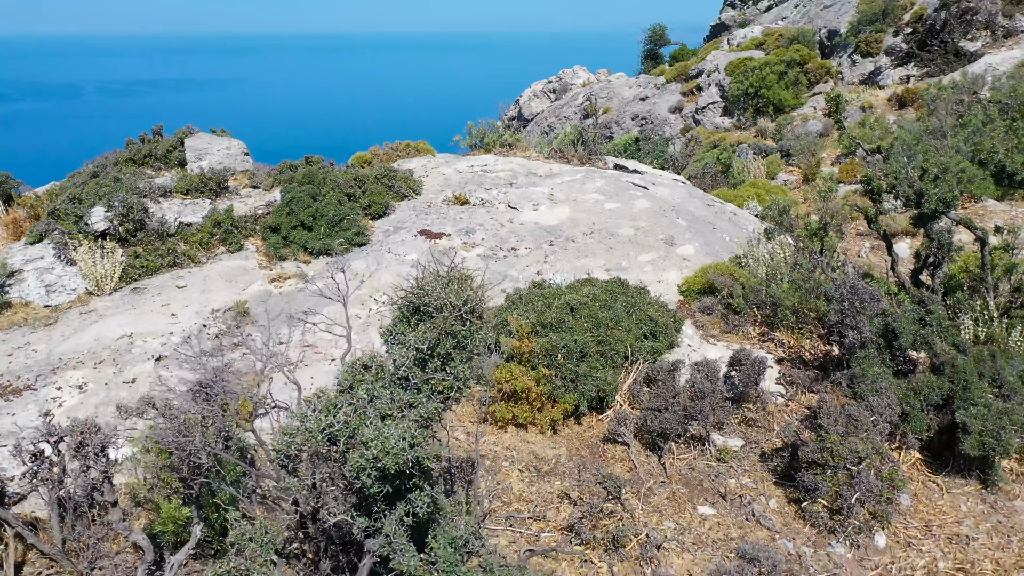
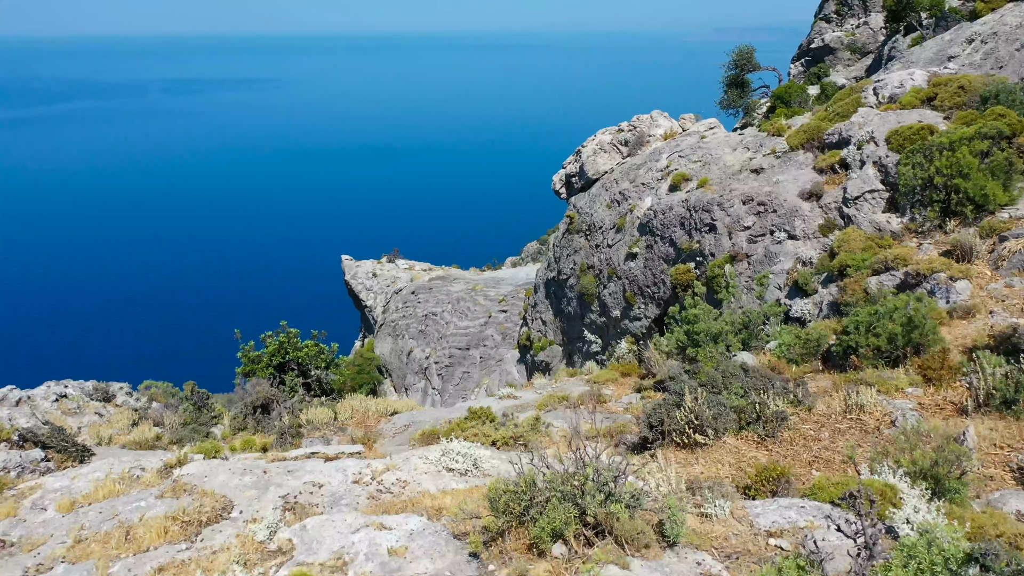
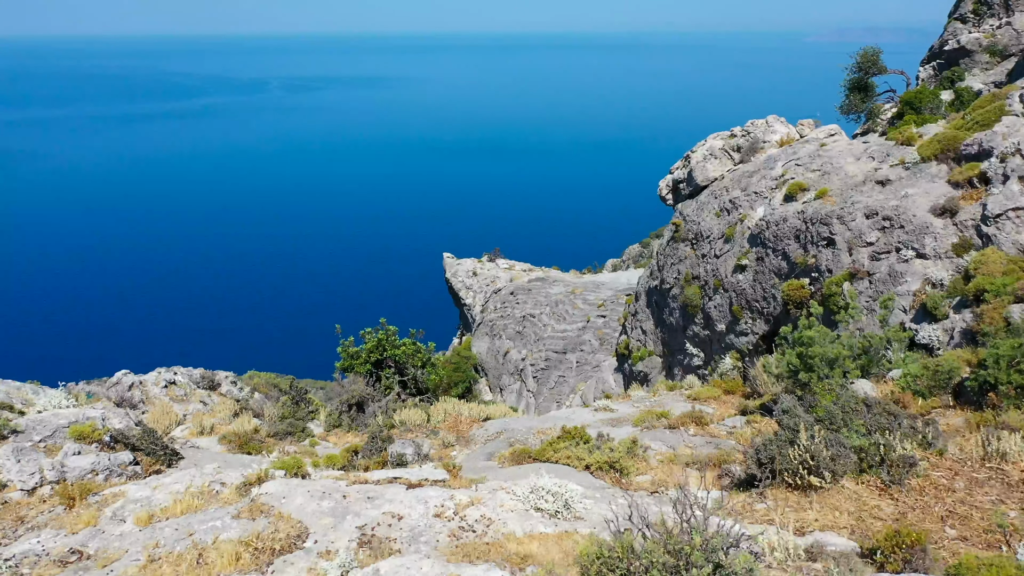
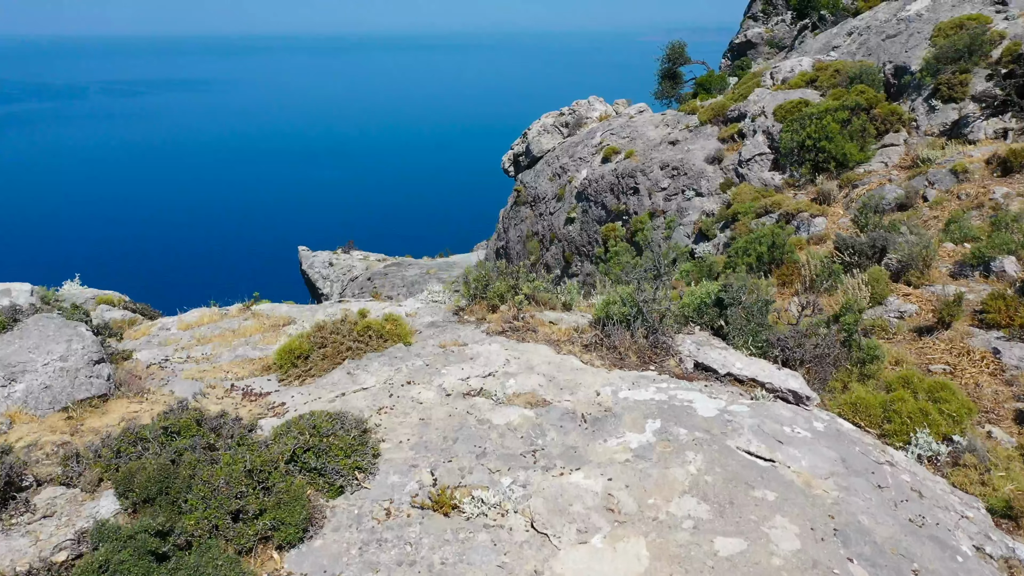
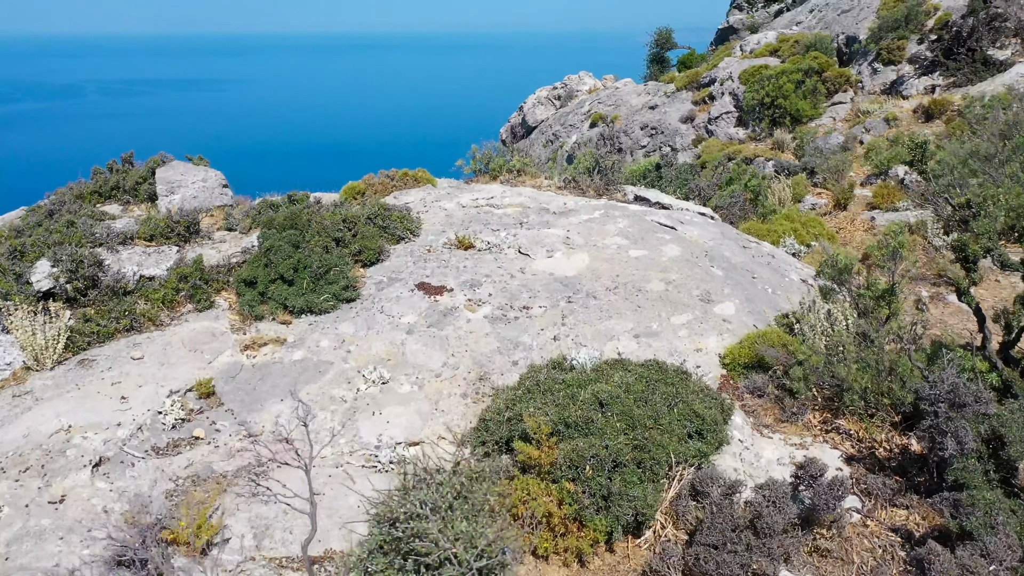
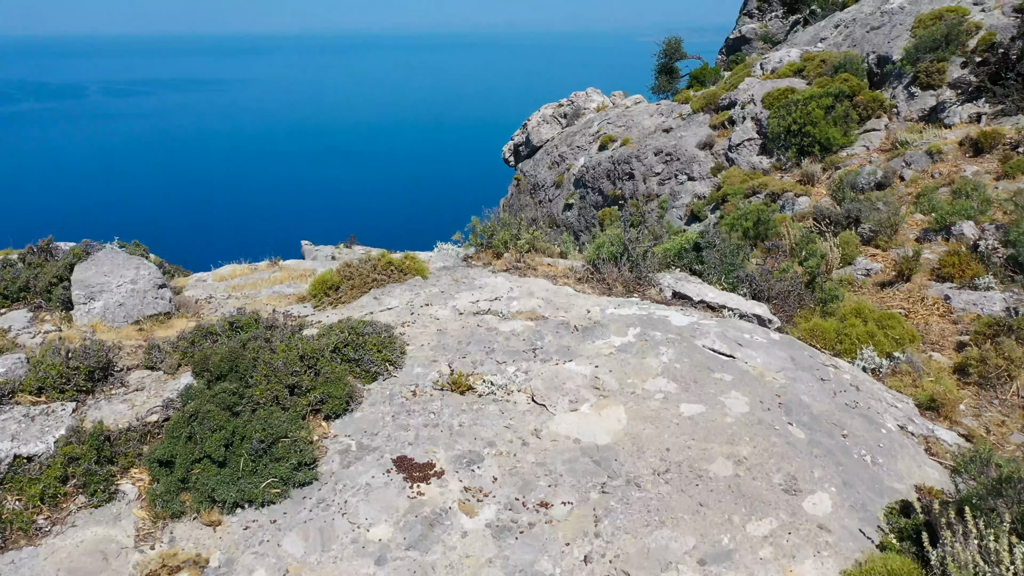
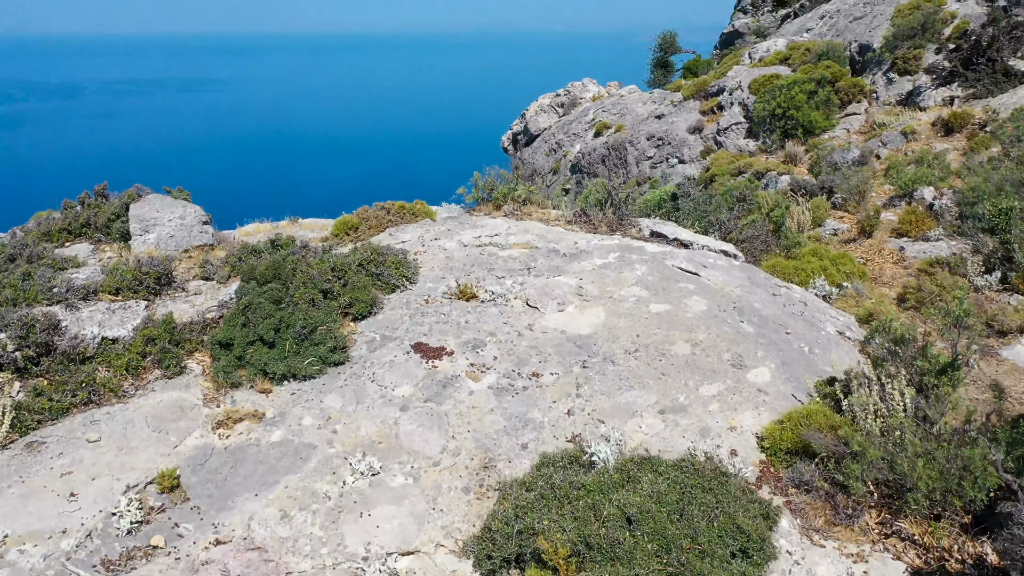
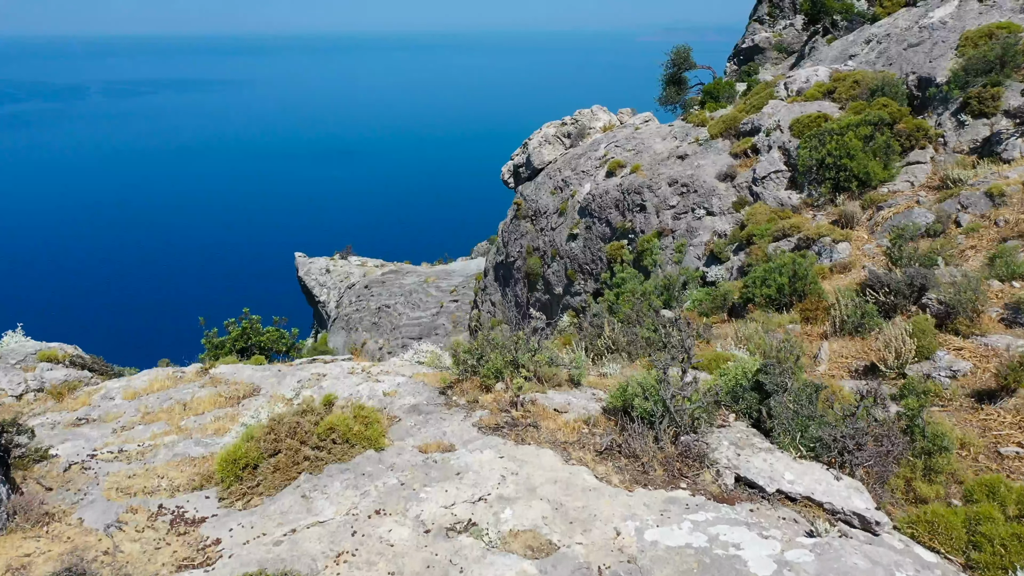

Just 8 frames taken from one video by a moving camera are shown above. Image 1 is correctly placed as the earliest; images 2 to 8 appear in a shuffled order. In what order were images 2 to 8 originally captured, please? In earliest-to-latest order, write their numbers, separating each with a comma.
5, 7, 6, 4, 8, 2, 3
